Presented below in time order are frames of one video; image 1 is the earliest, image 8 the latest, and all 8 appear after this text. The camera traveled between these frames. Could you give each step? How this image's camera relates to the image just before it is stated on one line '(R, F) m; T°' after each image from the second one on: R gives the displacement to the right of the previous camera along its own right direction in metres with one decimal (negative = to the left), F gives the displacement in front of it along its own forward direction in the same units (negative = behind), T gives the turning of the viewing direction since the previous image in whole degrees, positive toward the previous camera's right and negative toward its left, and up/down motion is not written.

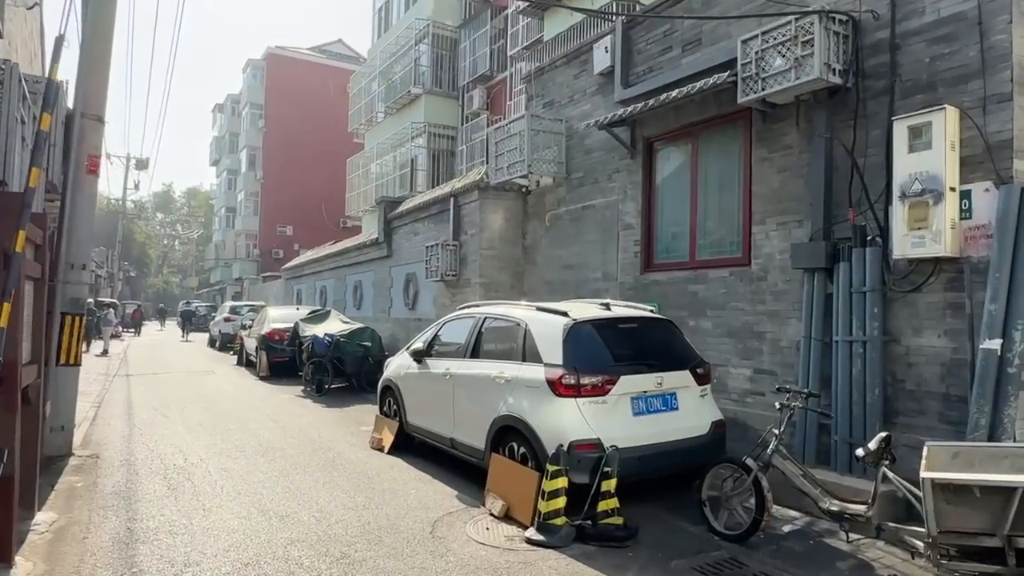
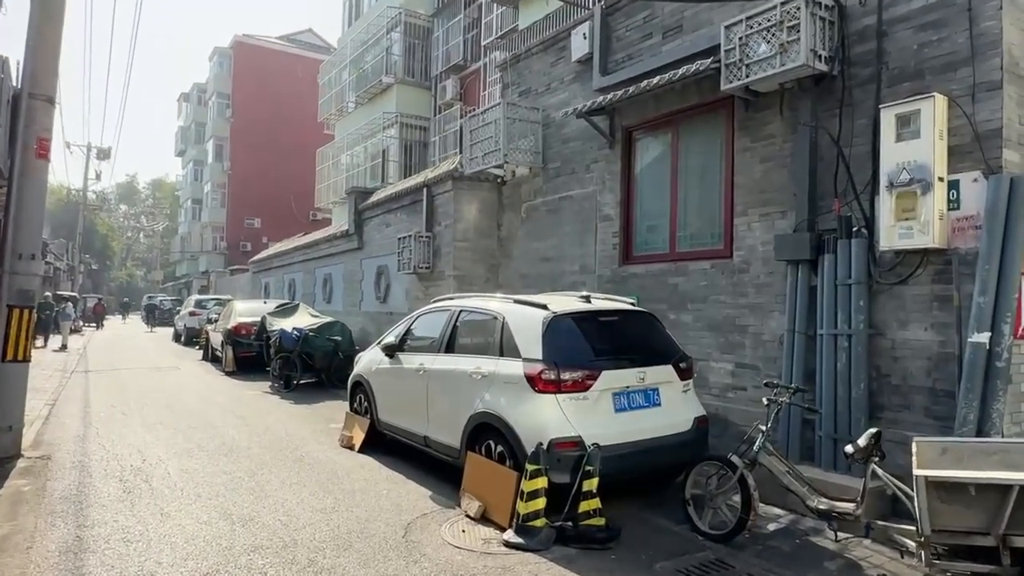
(0.0, +0.3) m; +2°
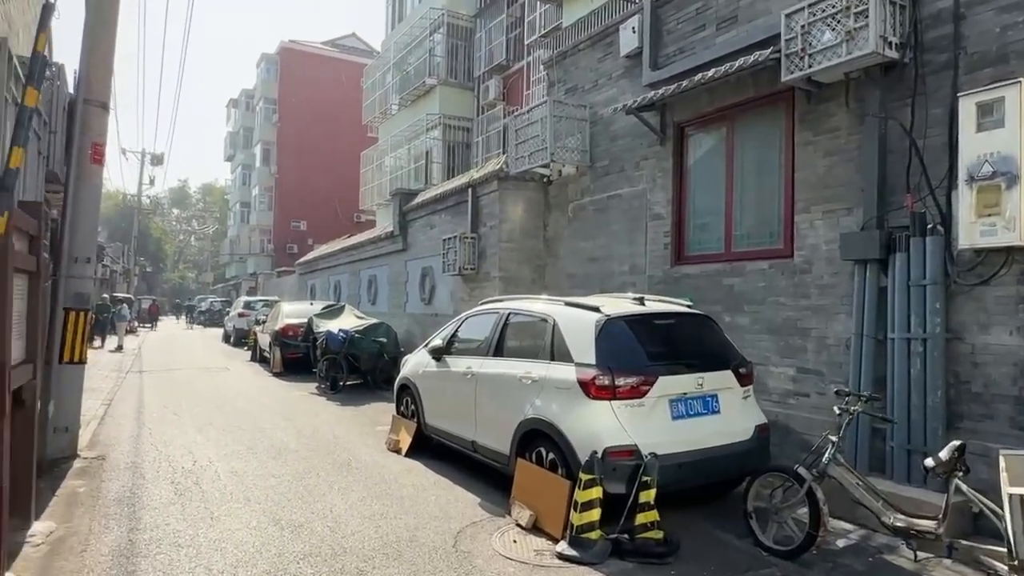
(-0.1, +0.2) m; -3°
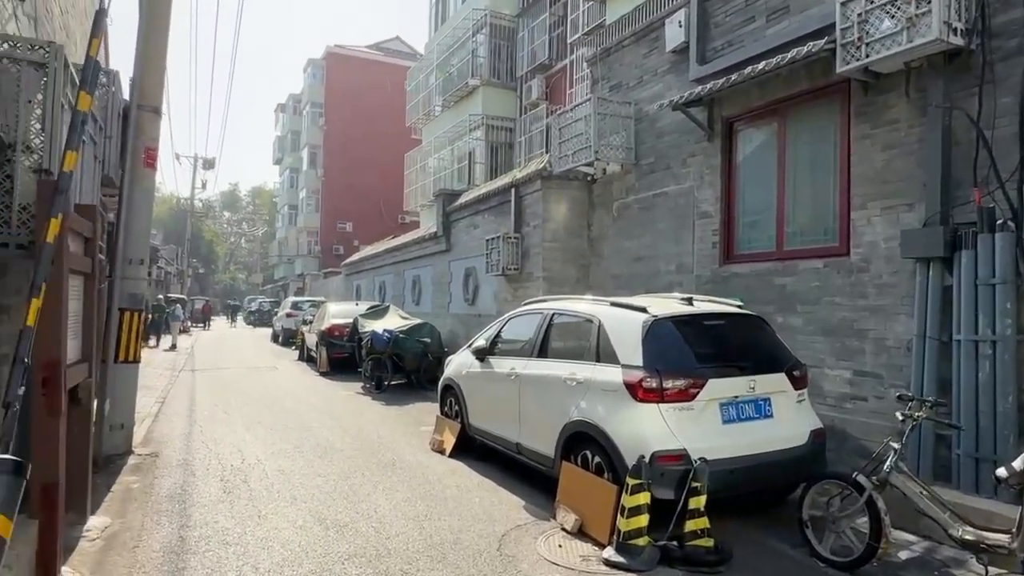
(0.0, +0.1) m; -4°
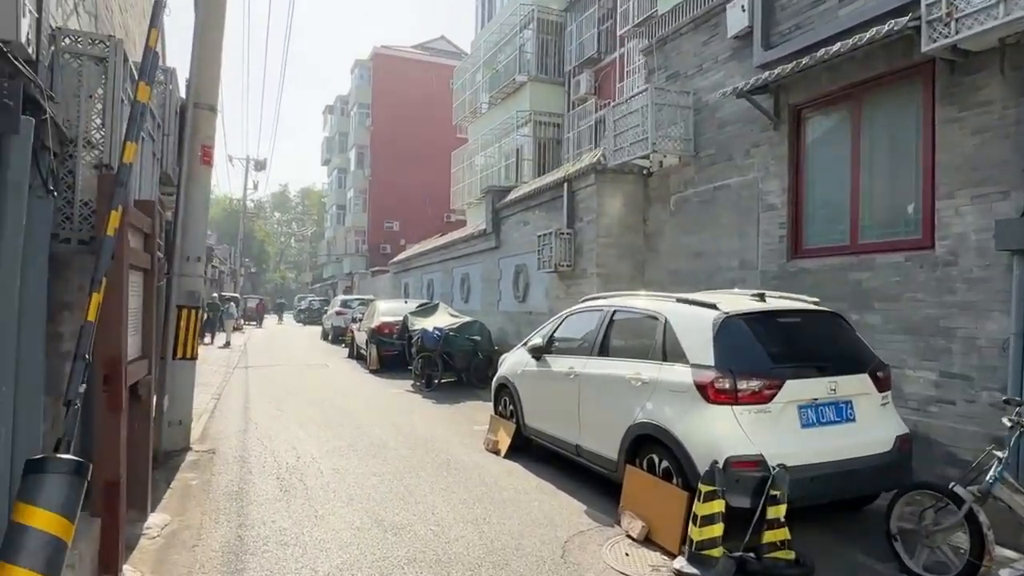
(-0.1, +0.2) m; -4°
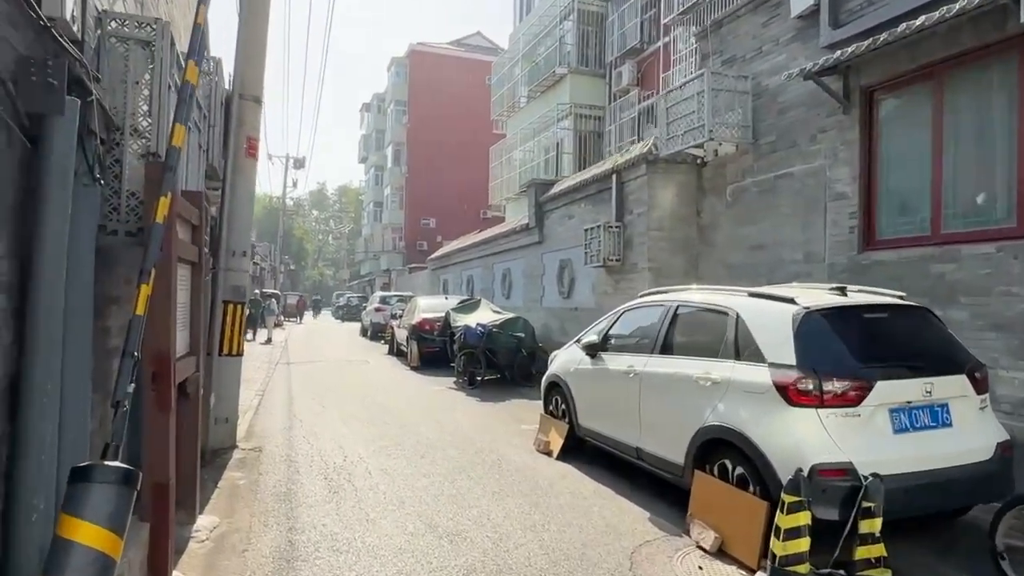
(-0.2, +0.3) m; -3°
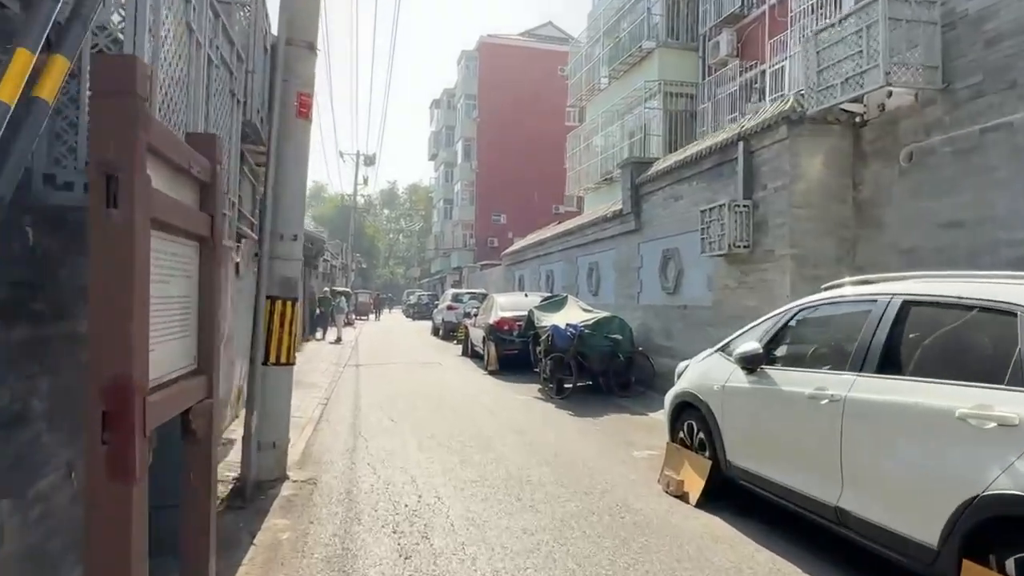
(-0.4, +1.7) m; -6°
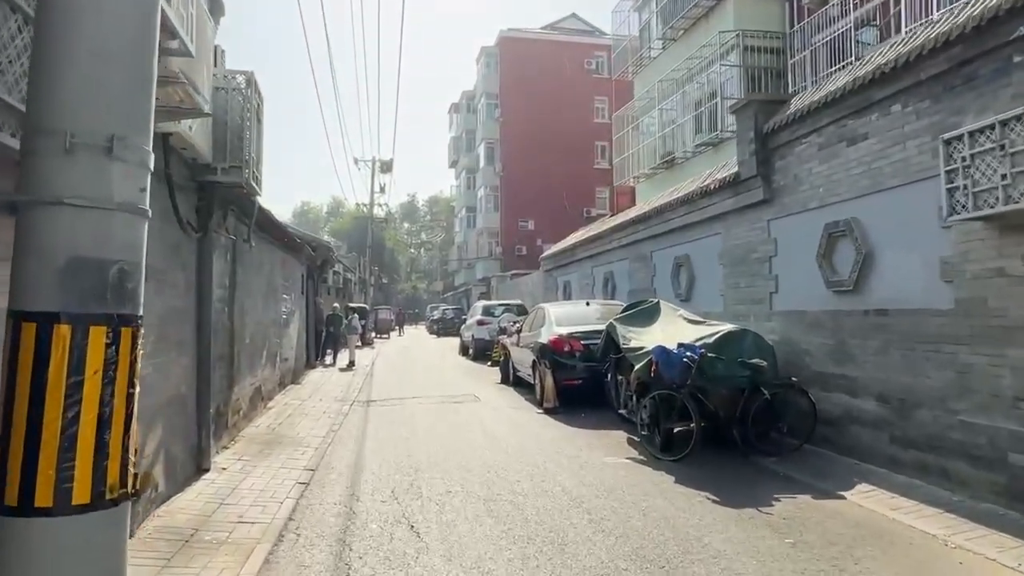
(-0.6, +4.0) m; -2°
